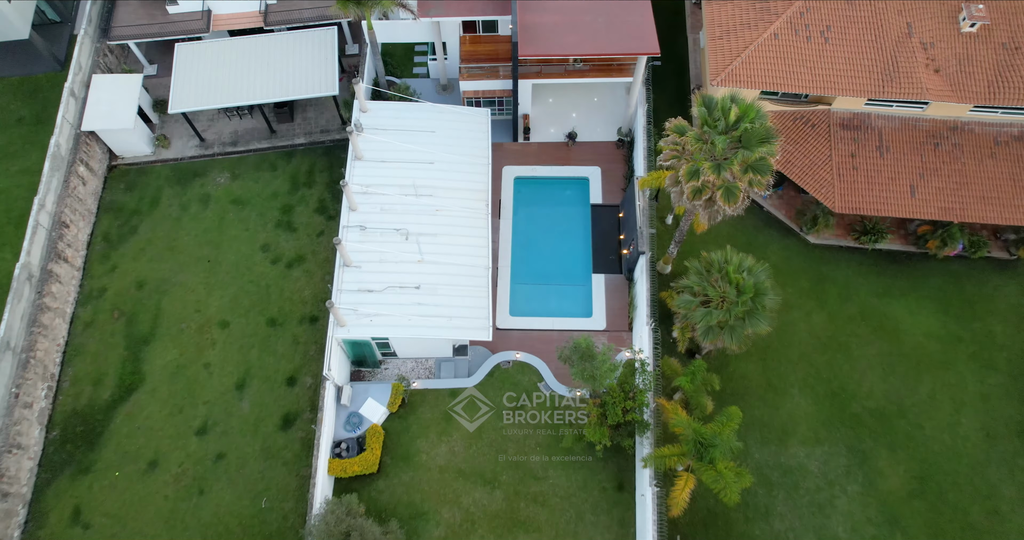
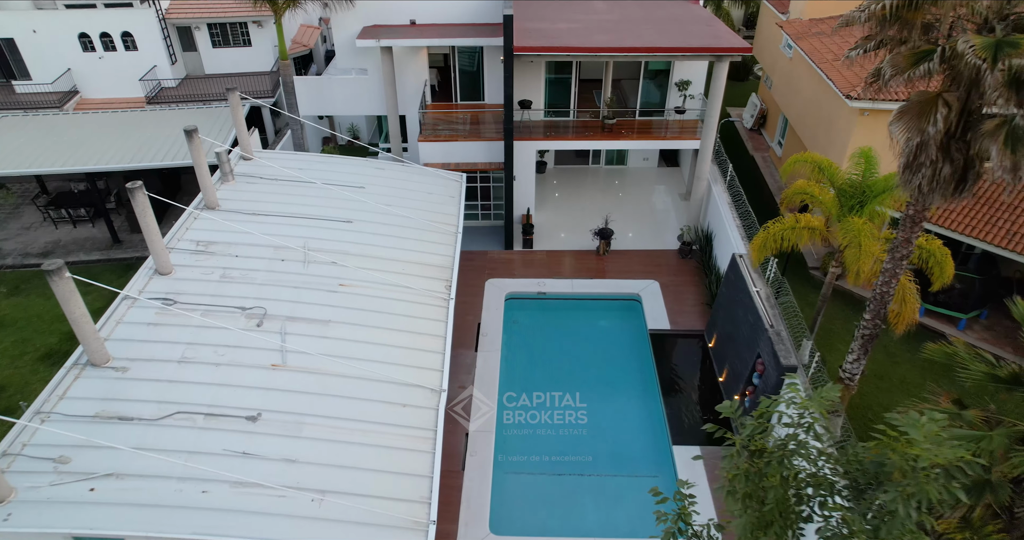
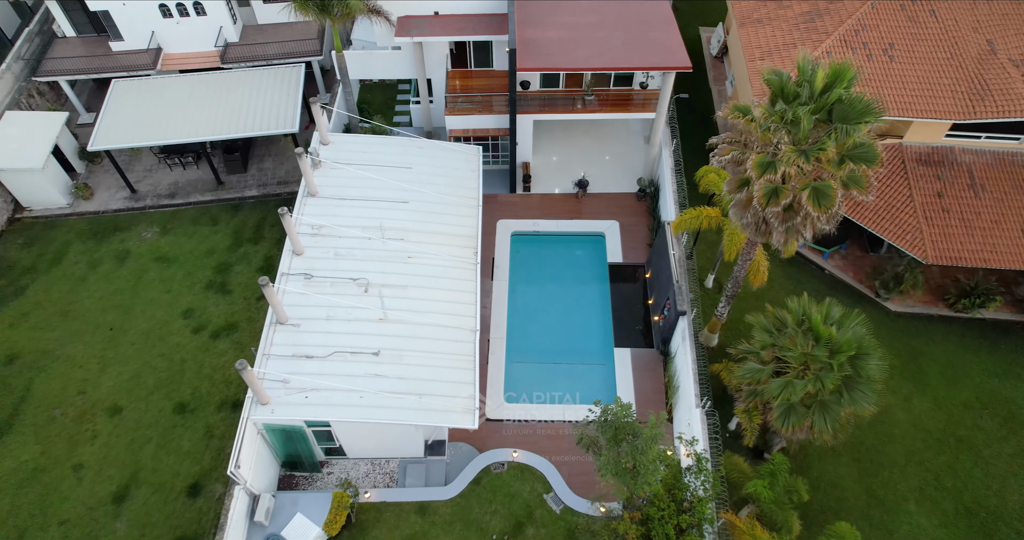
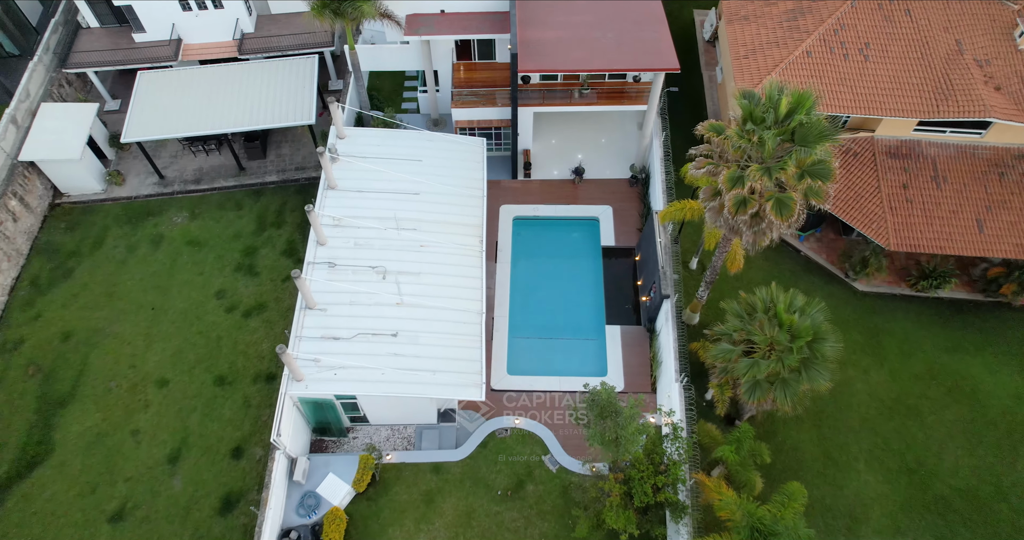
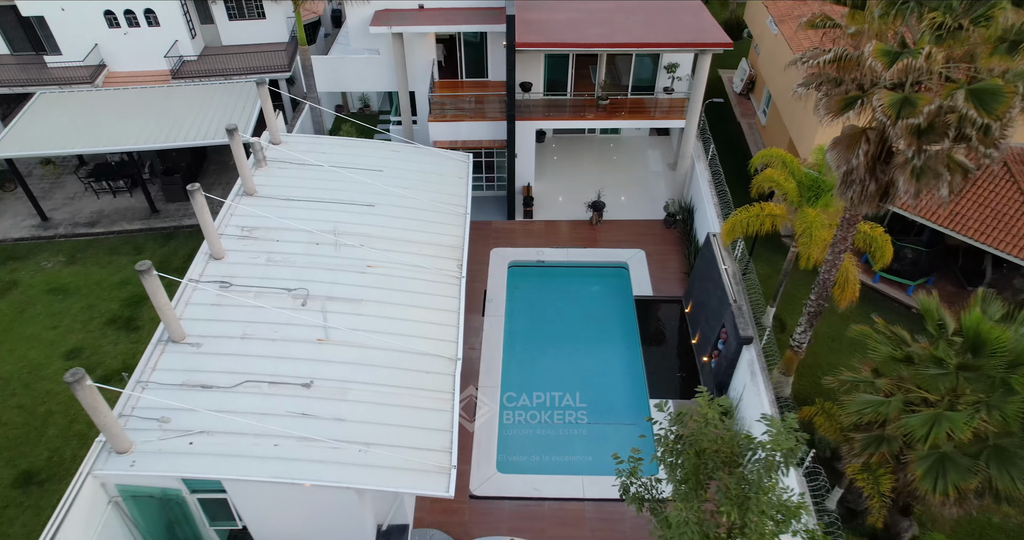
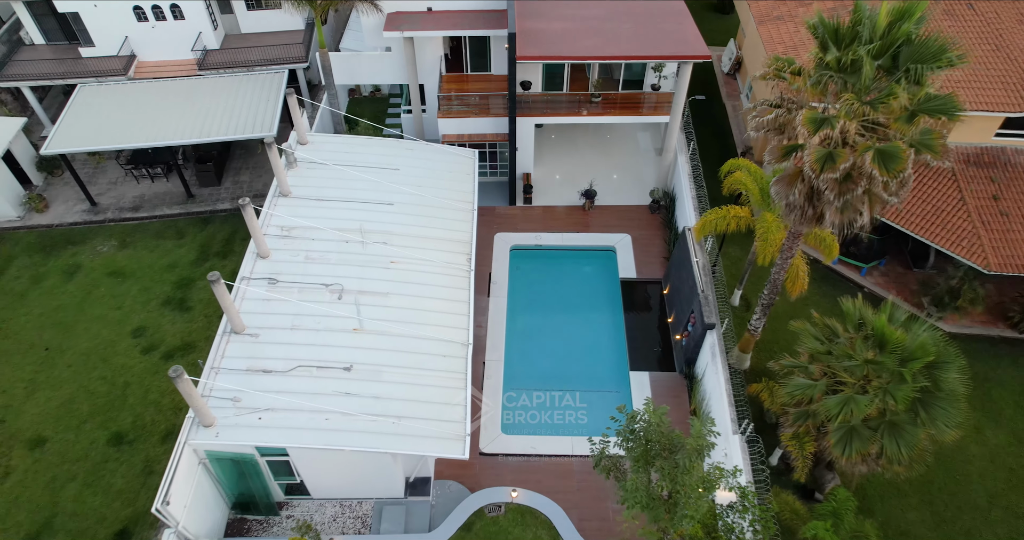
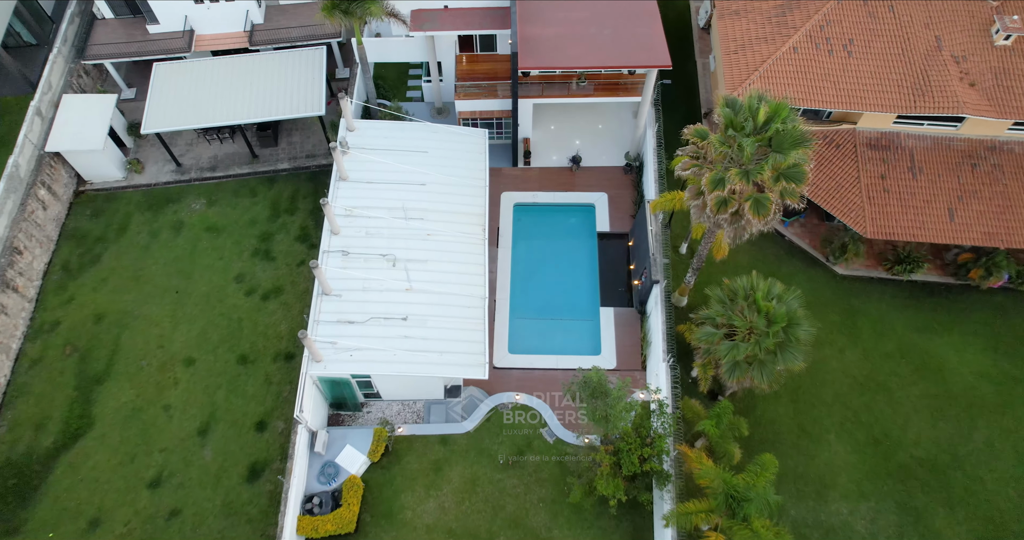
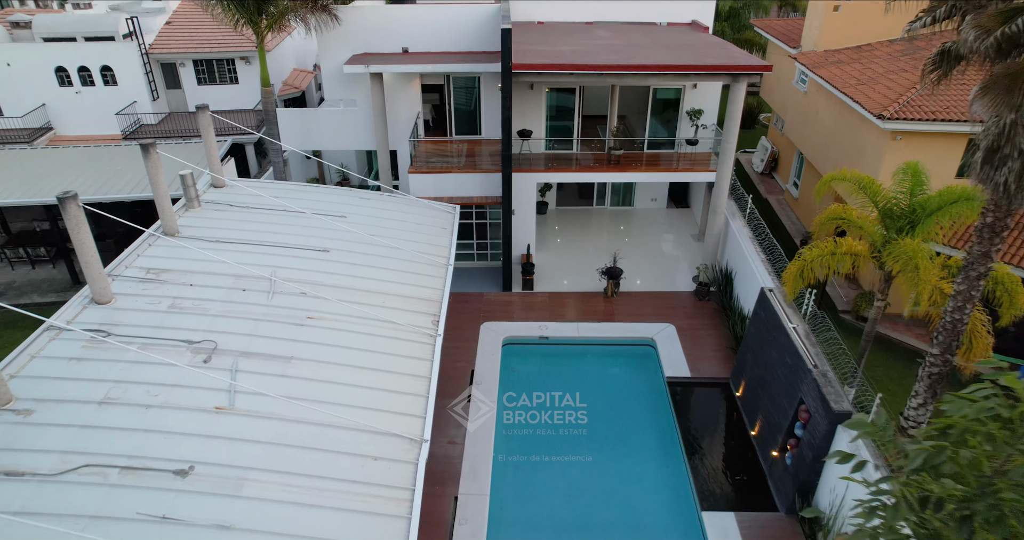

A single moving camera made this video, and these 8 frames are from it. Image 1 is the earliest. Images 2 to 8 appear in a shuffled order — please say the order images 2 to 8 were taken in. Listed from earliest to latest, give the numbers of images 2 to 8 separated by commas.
7, 4, 3, 6, 5, 2, 8
